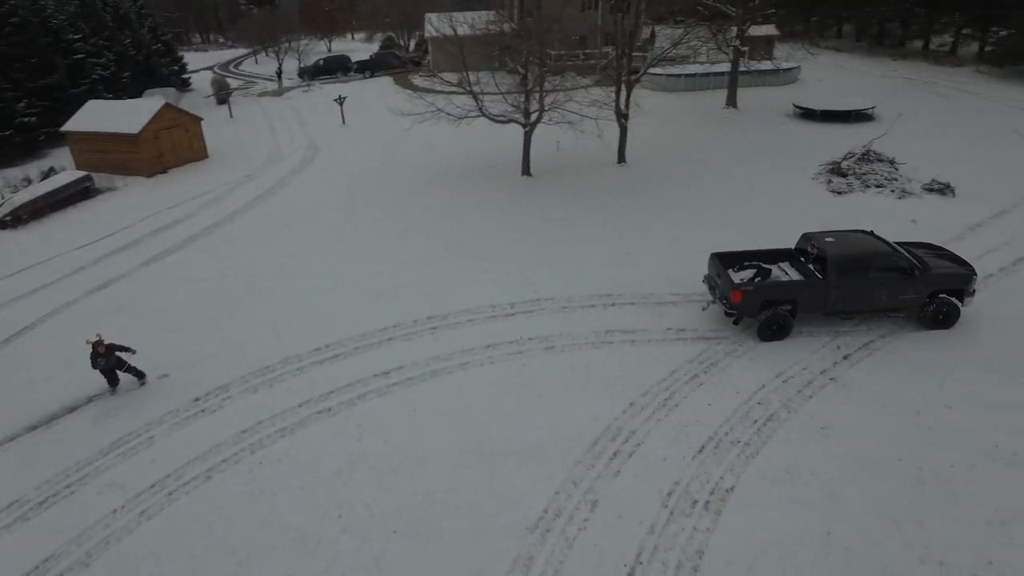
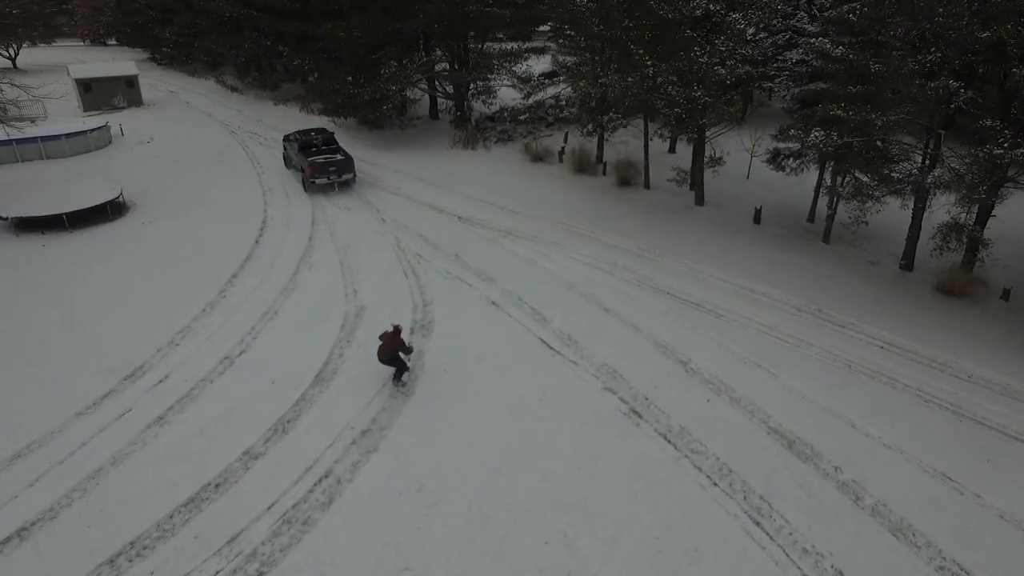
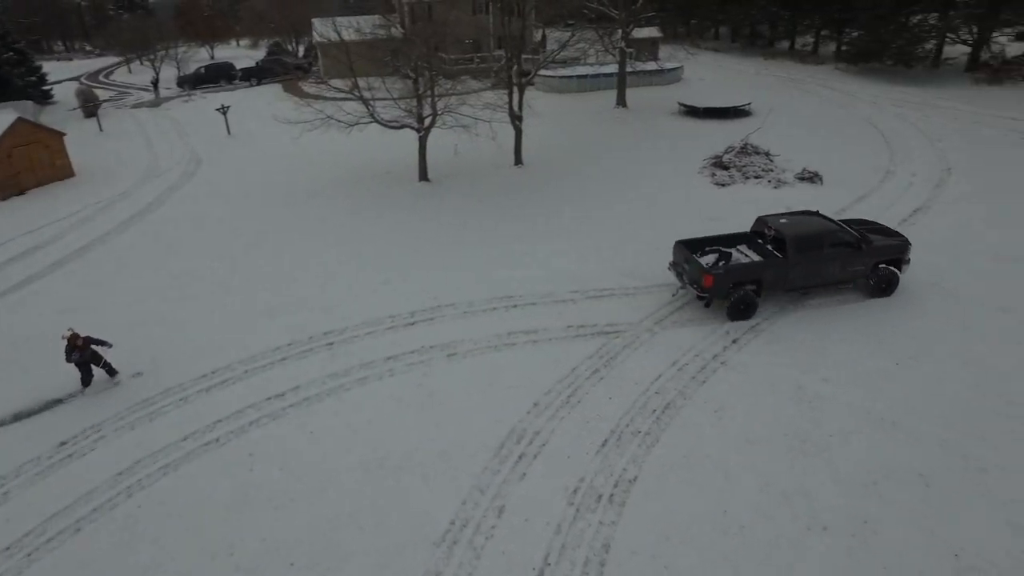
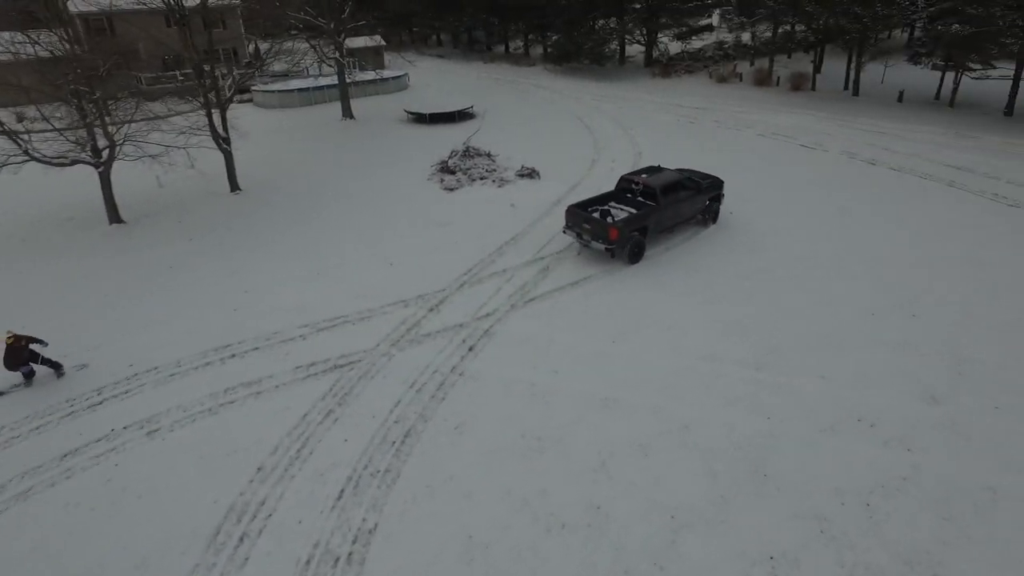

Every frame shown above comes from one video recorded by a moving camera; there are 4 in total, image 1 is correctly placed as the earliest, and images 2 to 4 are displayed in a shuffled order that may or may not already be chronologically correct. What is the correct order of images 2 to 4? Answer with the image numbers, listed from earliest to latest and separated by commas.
3, 4, 2
